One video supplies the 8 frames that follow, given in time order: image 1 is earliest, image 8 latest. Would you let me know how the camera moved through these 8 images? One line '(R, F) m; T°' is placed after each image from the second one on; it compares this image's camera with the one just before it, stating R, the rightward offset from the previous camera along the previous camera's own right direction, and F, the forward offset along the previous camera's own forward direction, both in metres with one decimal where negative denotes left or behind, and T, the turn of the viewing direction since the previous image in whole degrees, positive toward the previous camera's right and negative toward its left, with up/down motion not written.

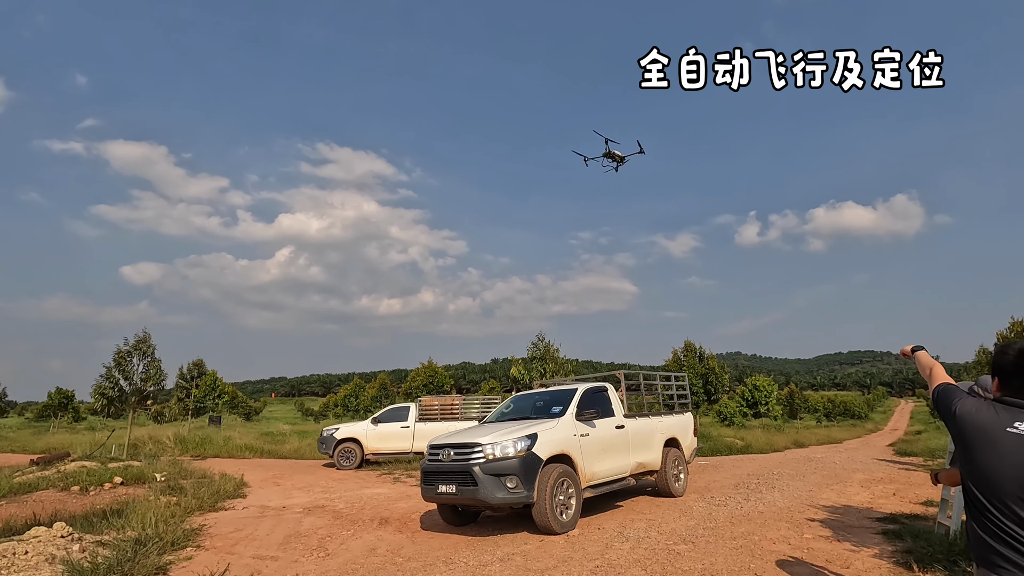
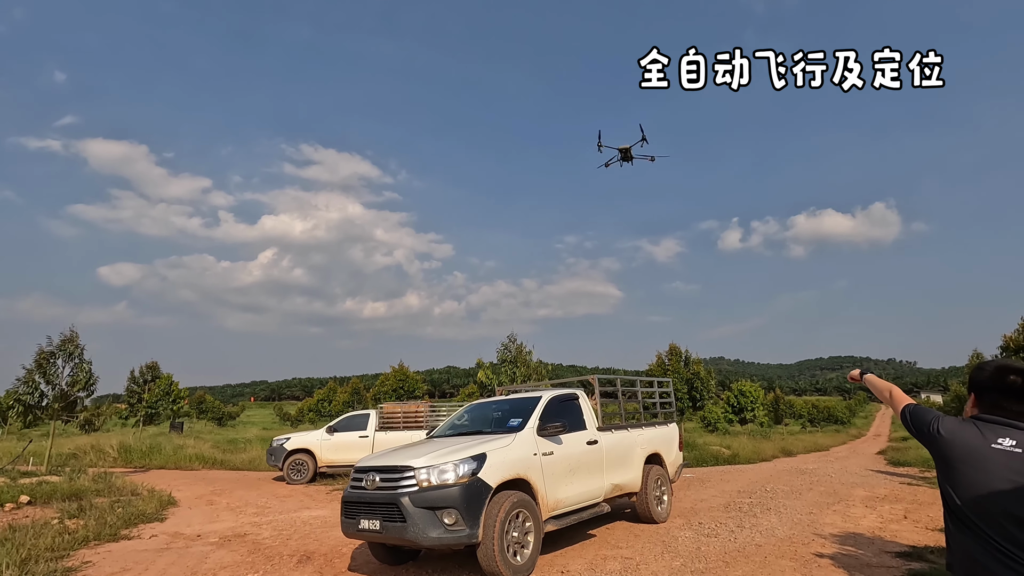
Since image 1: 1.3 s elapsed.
(+0.4, +1.3) m; +1°
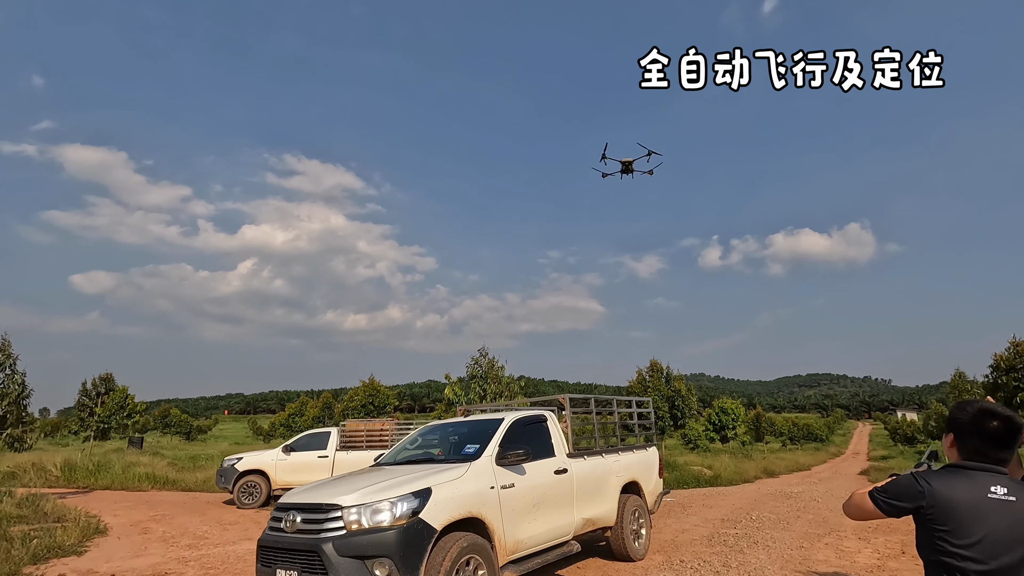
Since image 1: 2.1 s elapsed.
(+0.2, +0.8) m; +2°
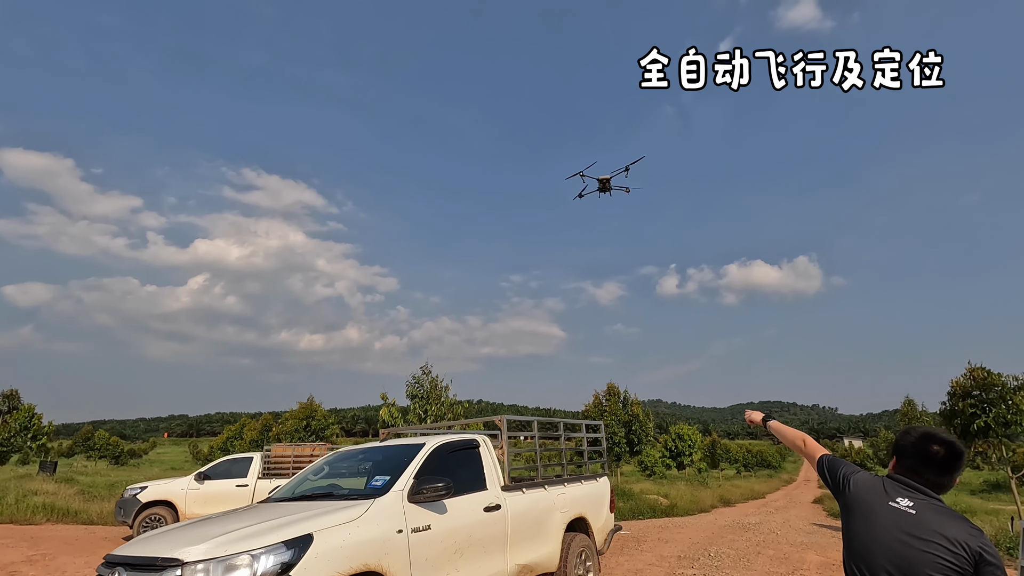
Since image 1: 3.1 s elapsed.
(+0.3, +0.9) m; +4°
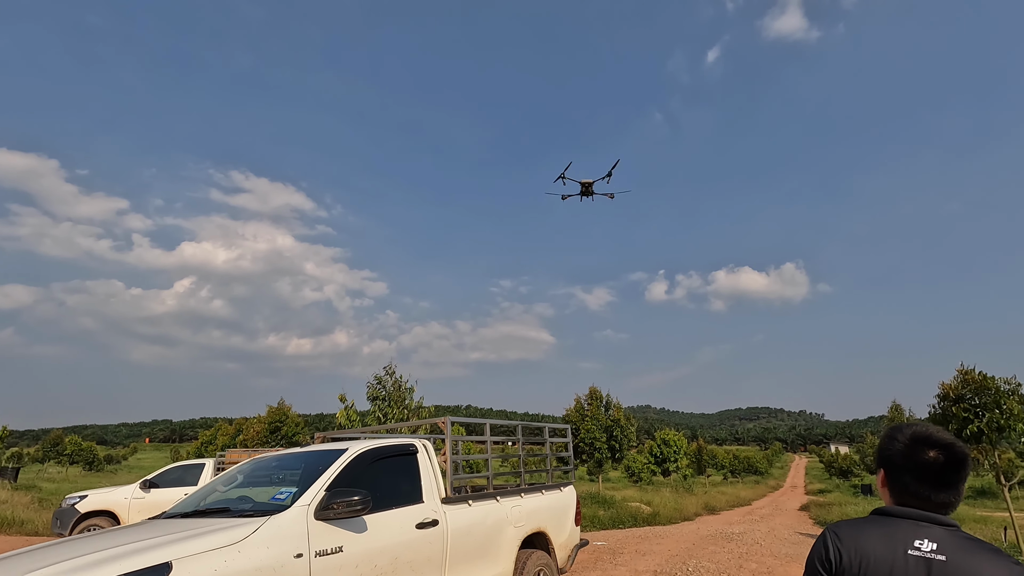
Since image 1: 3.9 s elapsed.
(+0.4, +0.7) m; +1°
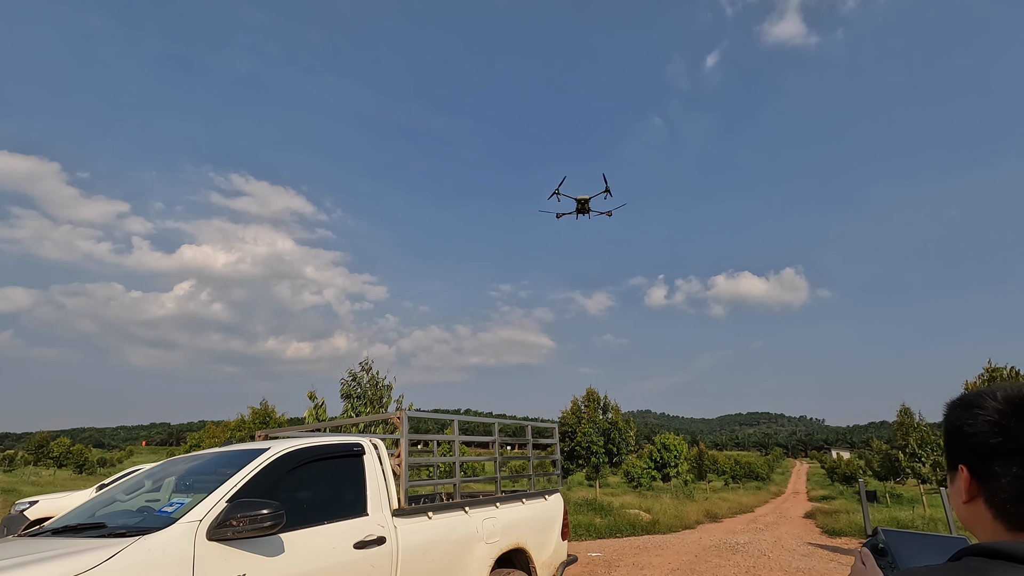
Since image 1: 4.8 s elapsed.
(+0.2, +0.8) m; 0°
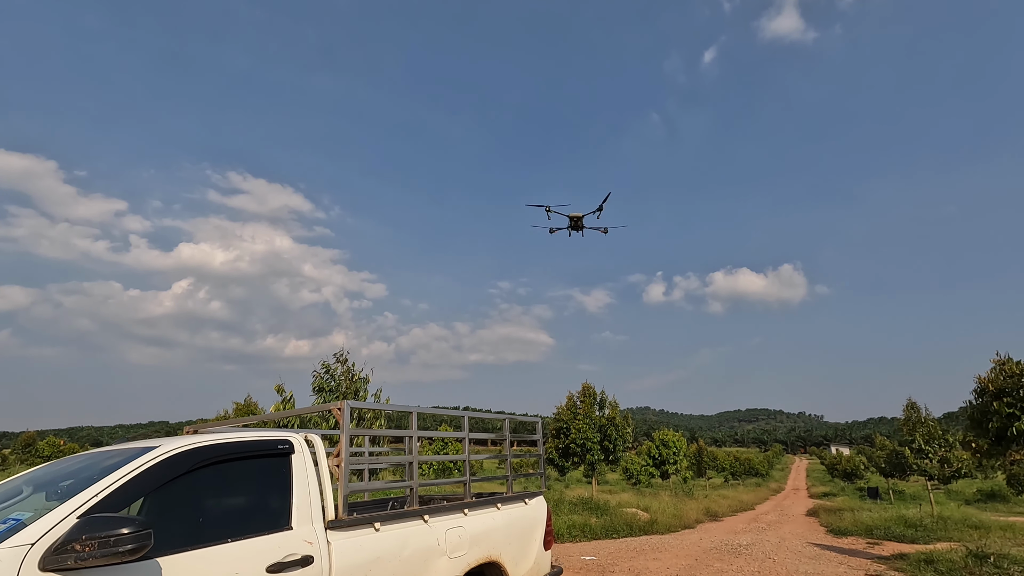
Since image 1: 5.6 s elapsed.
(+0.2, +0.7) m; 0°
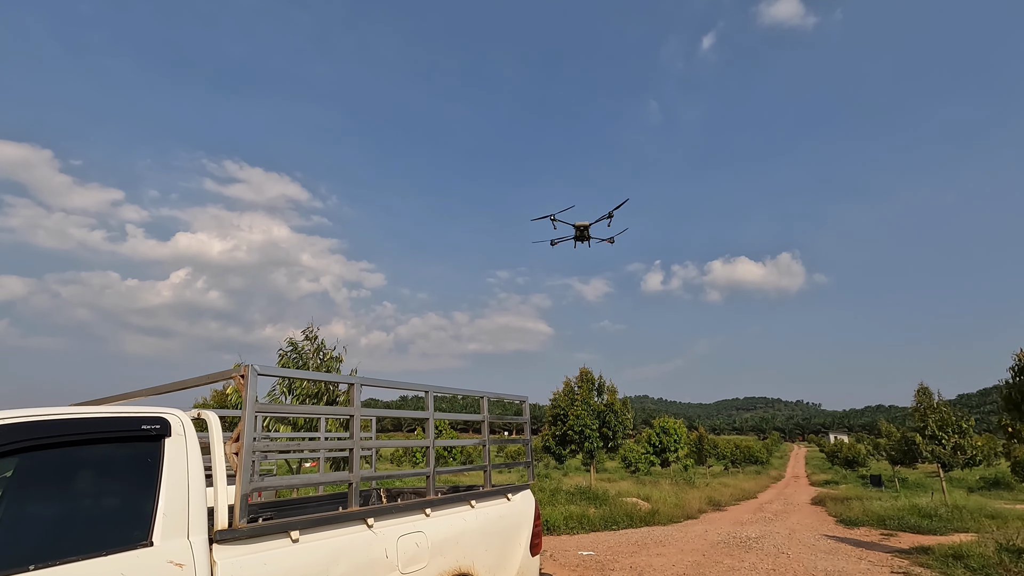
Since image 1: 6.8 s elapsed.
(+0.1, +0.9) m; 0°
